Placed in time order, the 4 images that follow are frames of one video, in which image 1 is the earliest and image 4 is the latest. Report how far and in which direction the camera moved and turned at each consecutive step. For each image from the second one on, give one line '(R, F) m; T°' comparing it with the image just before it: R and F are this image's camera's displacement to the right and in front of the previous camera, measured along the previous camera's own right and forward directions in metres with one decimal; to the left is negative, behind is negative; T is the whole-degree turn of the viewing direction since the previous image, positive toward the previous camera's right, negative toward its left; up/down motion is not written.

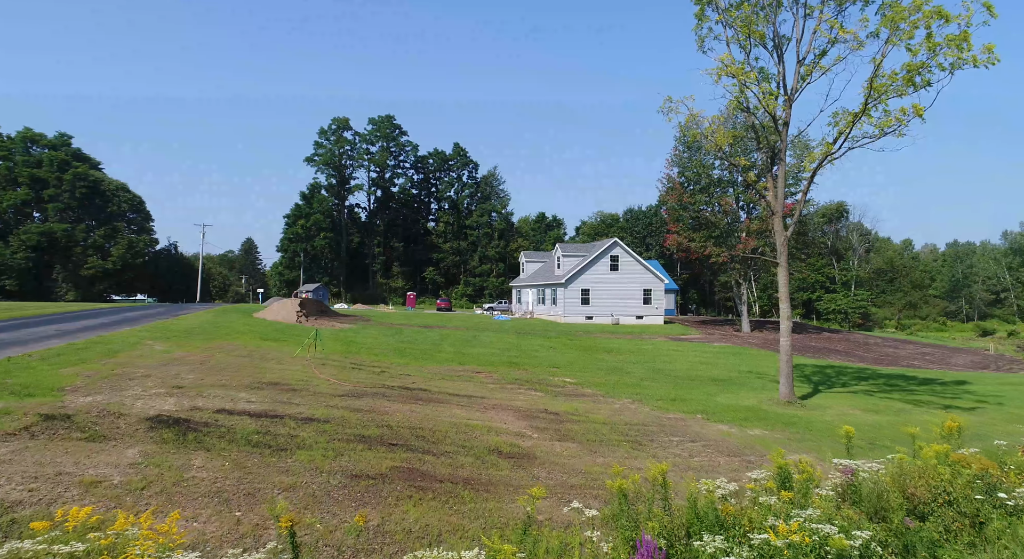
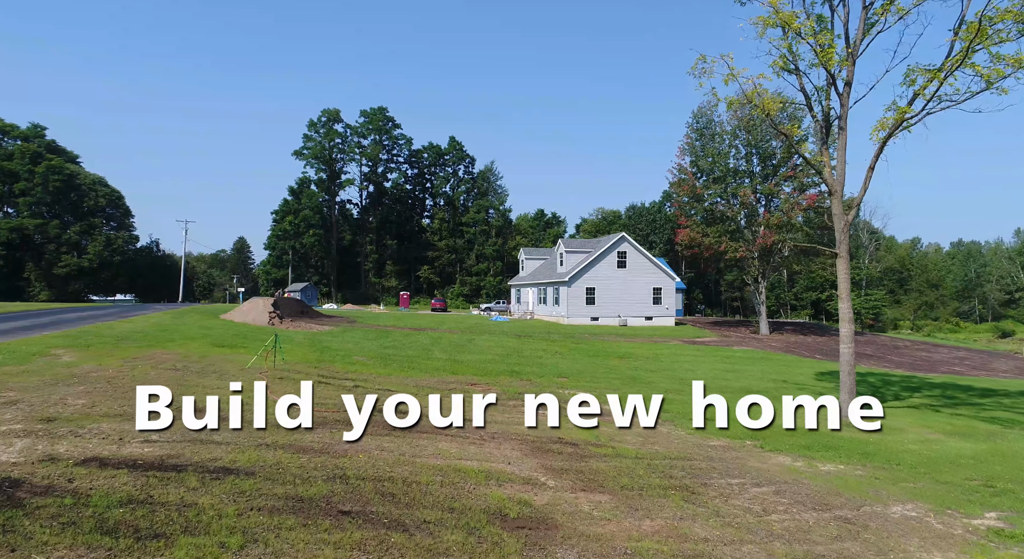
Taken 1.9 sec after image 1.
(-0.1, +3.1) m; 0°
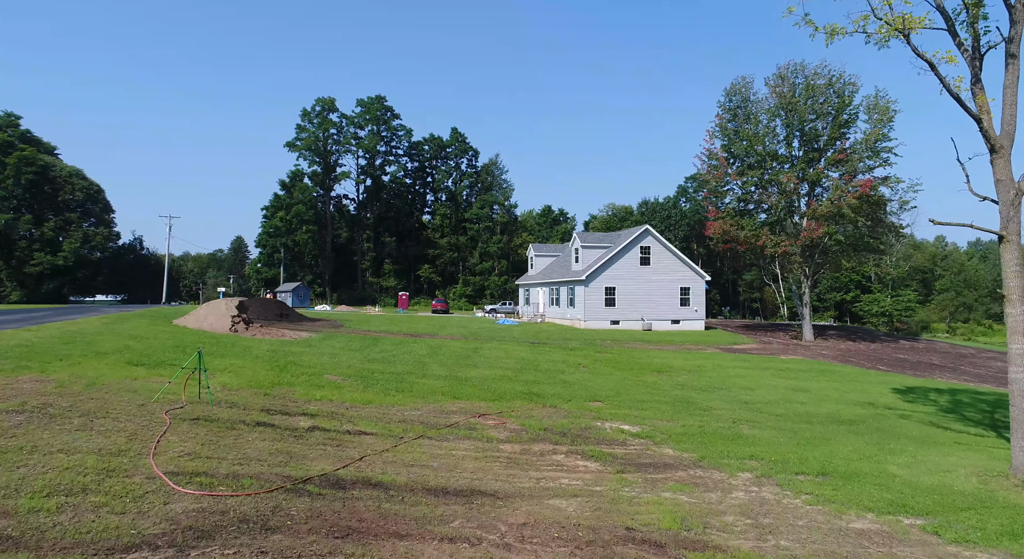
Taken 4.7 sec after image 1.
(-0.3, +4.4) m; 0°
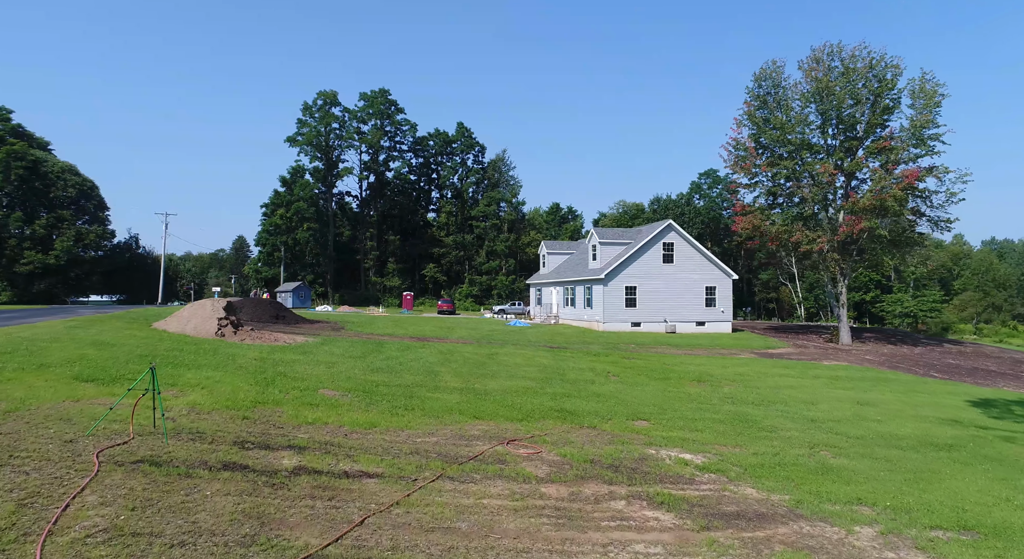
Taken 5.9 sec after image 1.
(-0.5, +2.3) m; 0°
